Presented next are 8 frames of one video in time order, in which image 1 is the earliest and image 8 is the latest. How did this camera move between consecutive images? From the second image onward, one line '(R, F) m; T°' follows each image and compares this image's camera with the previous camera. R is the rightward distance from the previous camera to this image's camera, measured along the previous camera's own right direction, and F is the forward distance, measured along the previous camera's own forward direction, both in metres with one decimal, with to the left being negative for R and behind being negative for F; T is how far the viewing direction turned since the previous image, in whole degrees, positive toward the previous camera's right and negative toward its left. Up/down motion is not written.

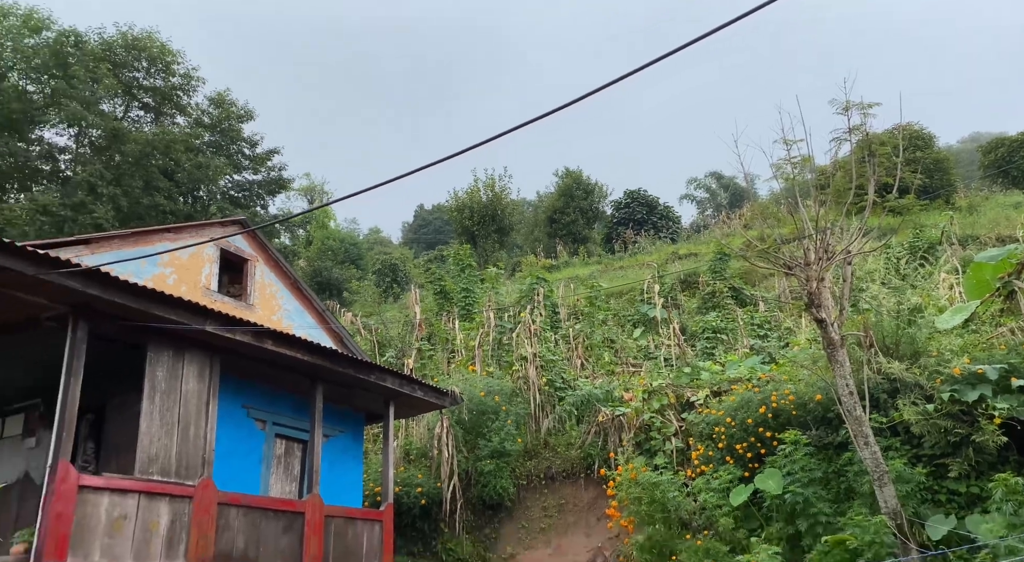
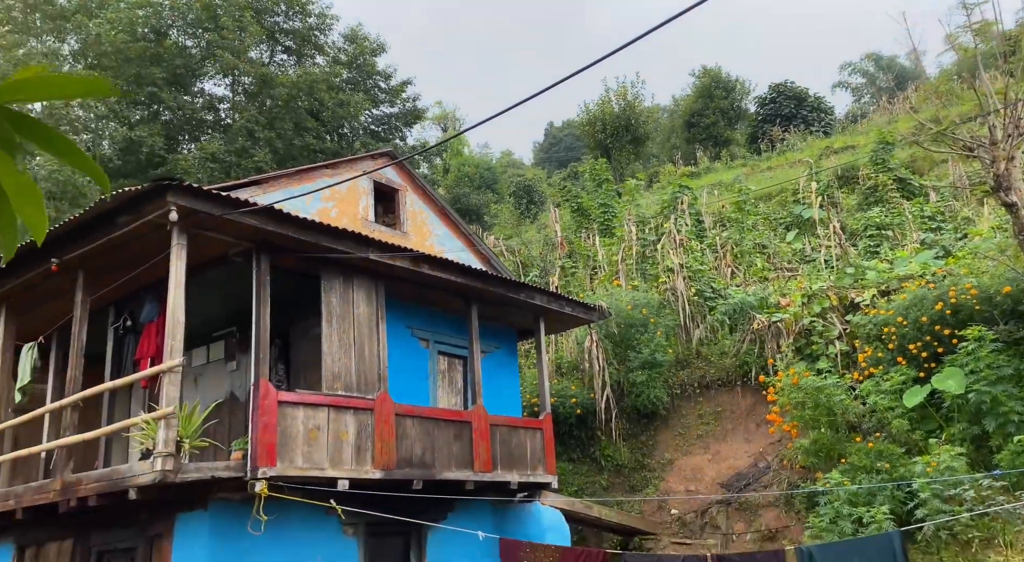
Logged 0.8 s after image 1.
(-0.1, 0.0) m; -9°
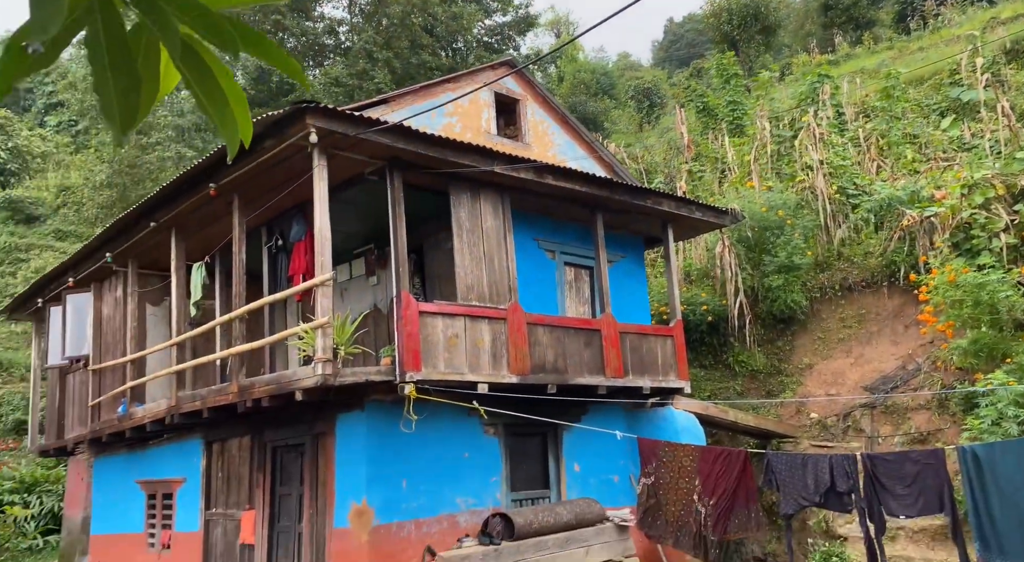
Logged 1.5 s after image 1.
(-0.1, +0.2) m; -8°
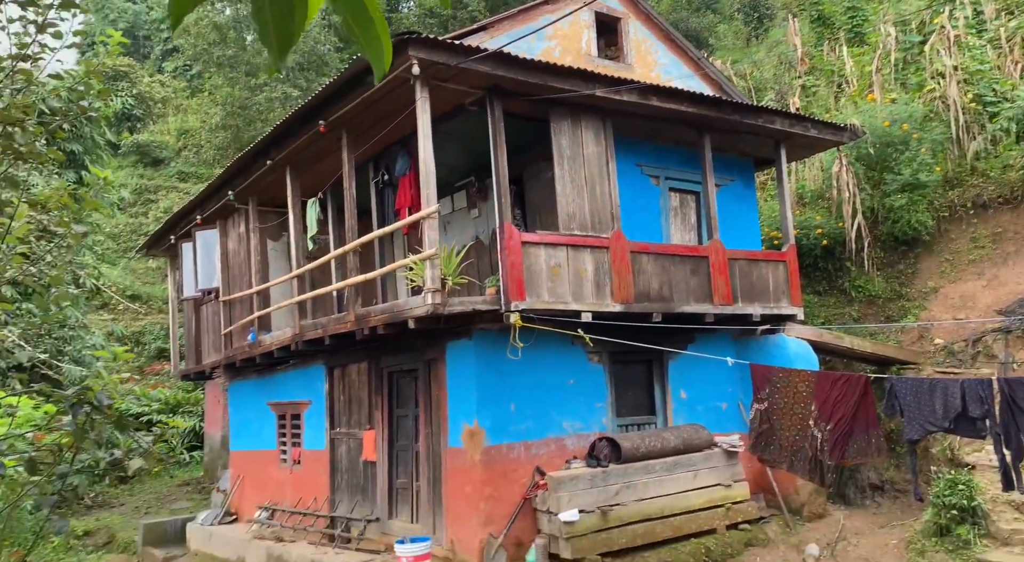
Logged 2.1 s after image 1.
(+0.2, -0.1) m; -8°
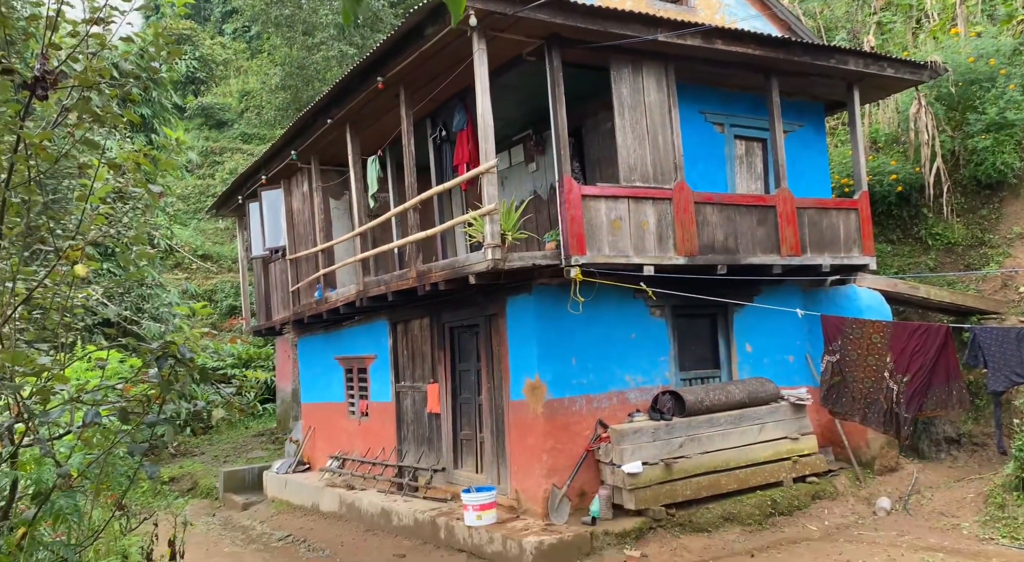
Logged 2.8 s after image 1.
(+0.2, 0.0) m; -5°
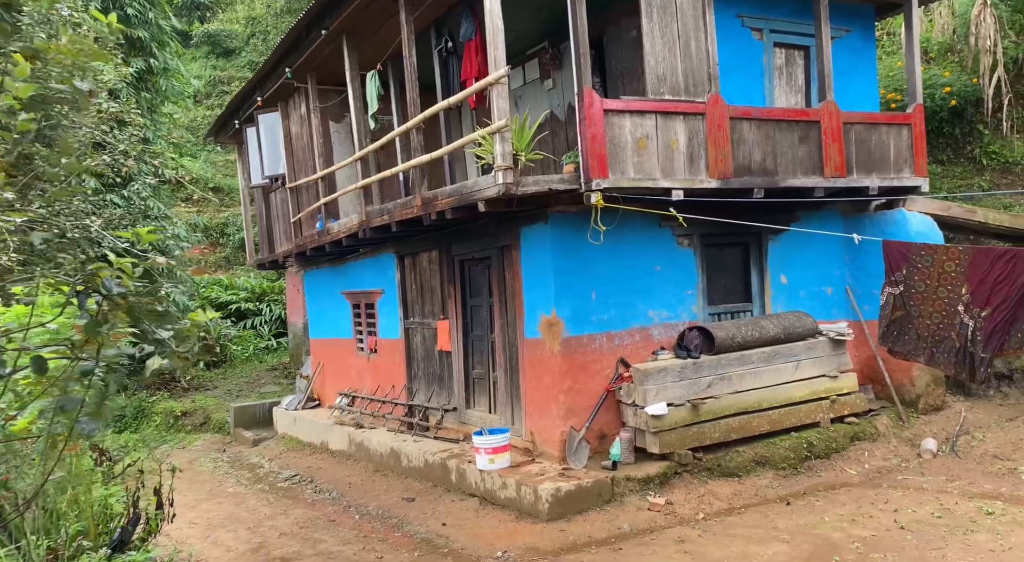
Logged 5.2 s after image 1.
(+0.1, +0.8) m; -2°
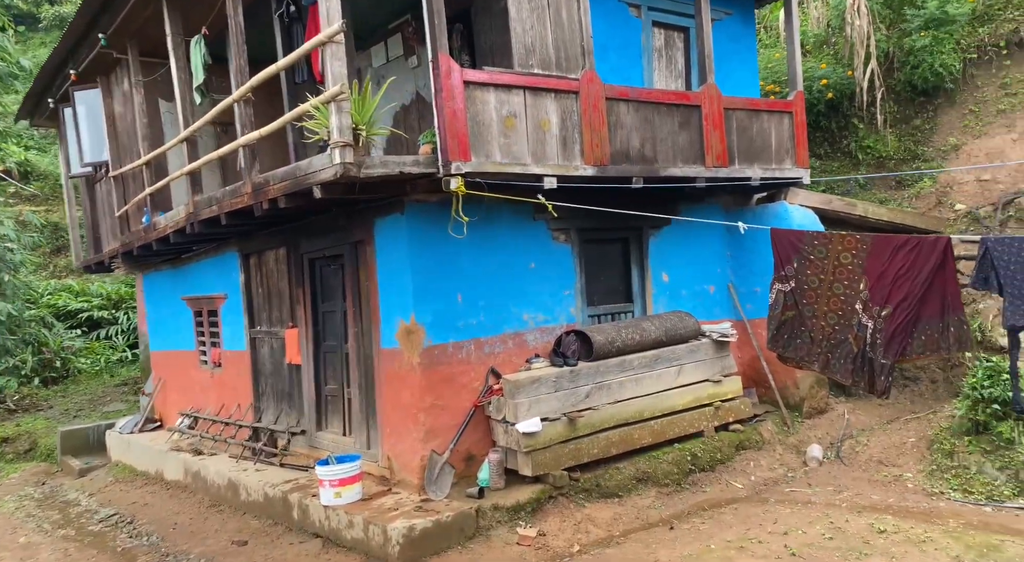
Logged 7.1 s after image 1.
(+0.3, +1.1) m; +7°
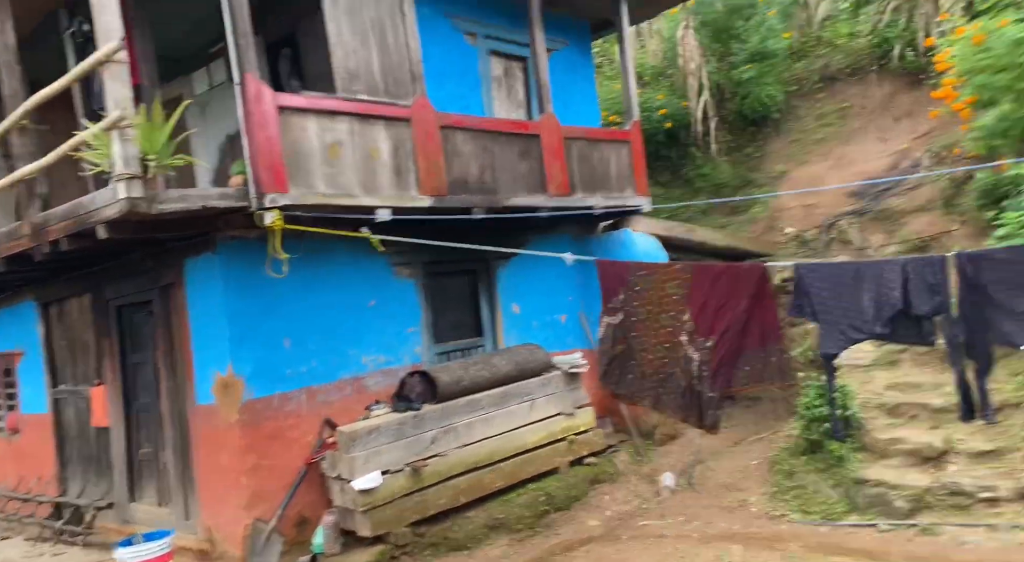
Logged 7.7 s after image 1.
(+0.2, +0.6) m; +9°
